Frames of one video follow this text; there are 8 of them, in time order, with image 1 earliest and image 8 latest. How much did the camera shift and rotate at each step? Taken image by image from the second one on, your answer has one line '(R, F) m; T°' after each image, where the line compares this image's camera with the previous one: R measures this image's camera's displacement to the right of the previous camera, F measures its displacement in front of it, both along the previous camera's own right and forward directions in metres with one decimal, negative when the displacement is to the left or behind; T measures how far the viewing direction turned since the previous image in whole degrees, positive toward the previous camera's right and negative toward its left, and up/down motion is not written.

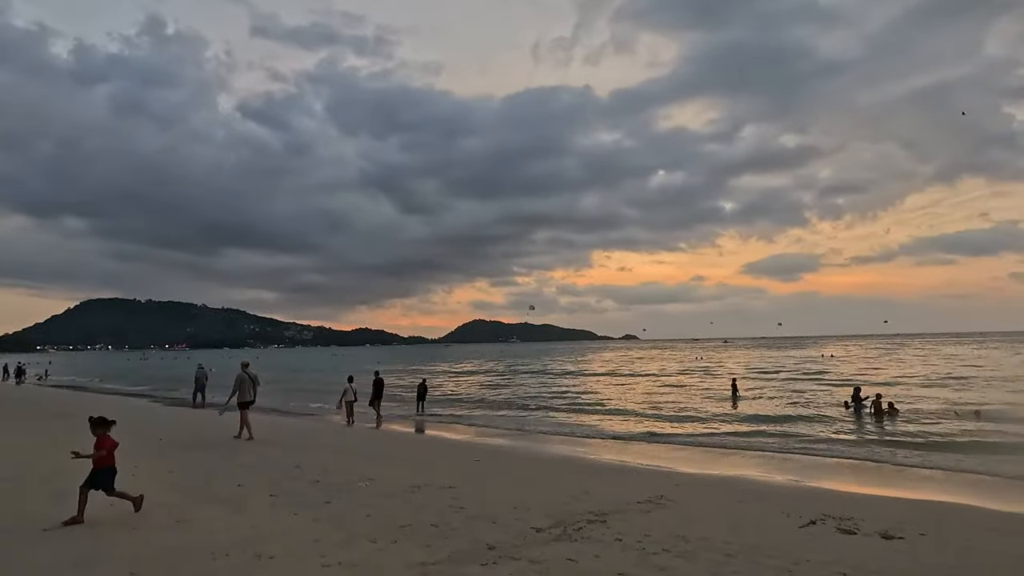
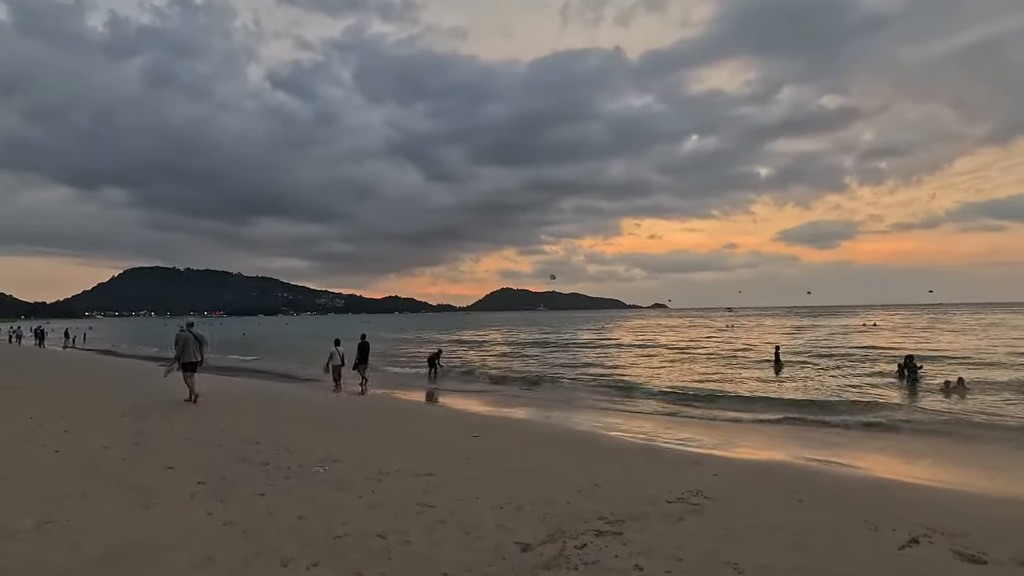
(+0.4, +1.8) m; -3°
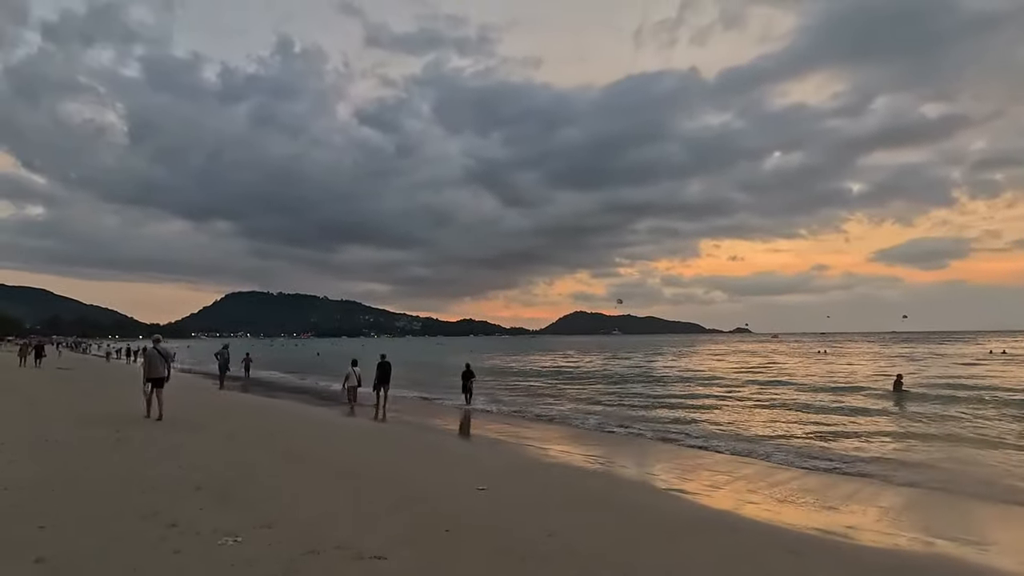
(+0.7, +2.1) m; -8°
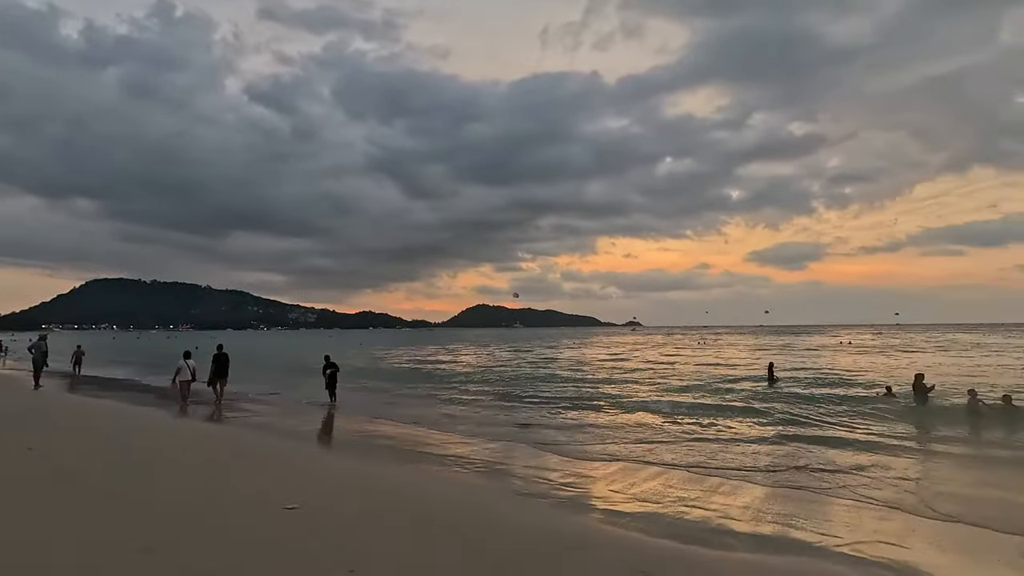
(+0.5, +1.1) m; +10°
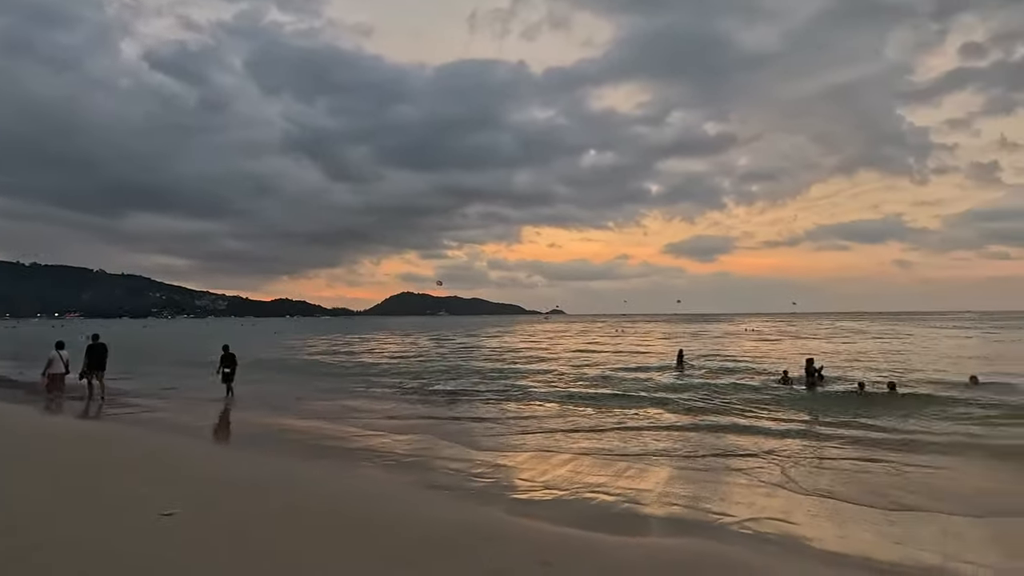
(+0.3, +0.4) m; +8°
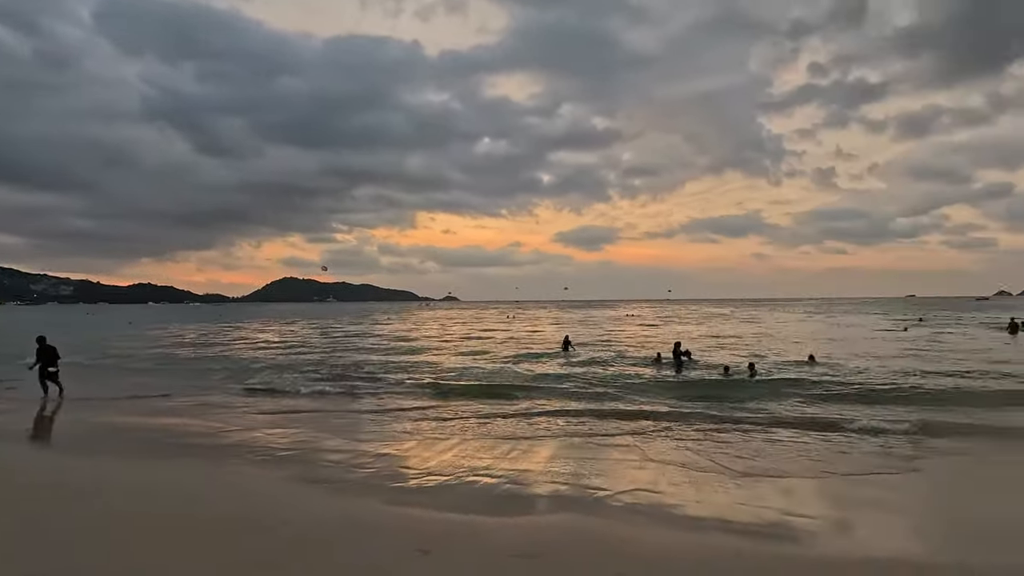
(+0.2, 0.0) m; +11°
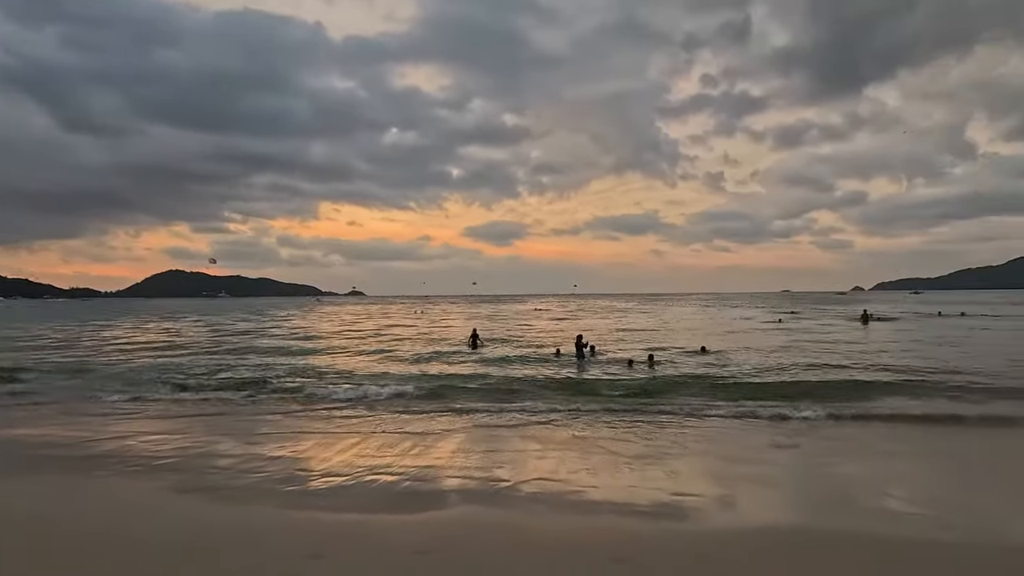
(+0.1, -0.1) m; +10°
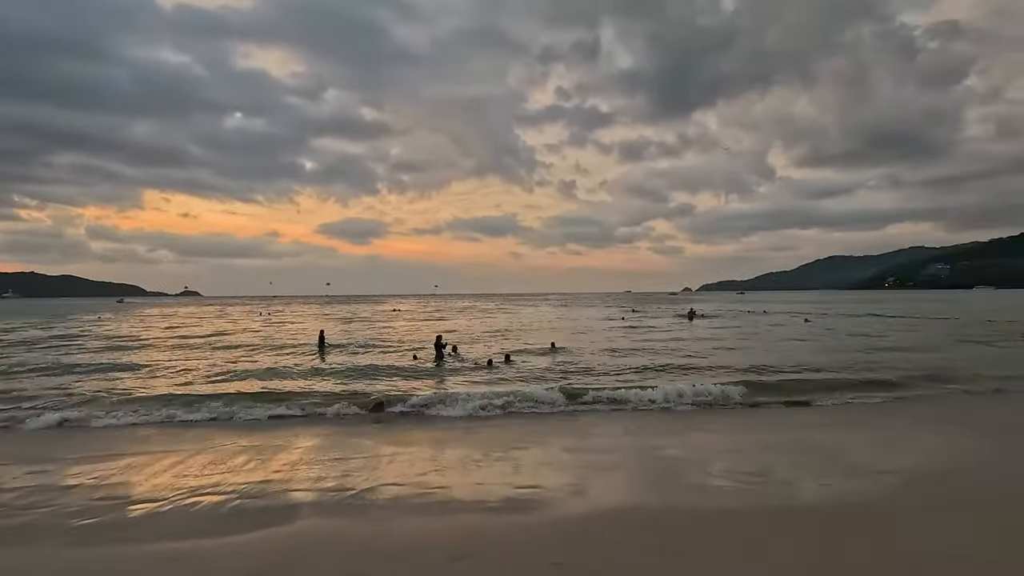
(+0.2, -0.1) m; +15°
